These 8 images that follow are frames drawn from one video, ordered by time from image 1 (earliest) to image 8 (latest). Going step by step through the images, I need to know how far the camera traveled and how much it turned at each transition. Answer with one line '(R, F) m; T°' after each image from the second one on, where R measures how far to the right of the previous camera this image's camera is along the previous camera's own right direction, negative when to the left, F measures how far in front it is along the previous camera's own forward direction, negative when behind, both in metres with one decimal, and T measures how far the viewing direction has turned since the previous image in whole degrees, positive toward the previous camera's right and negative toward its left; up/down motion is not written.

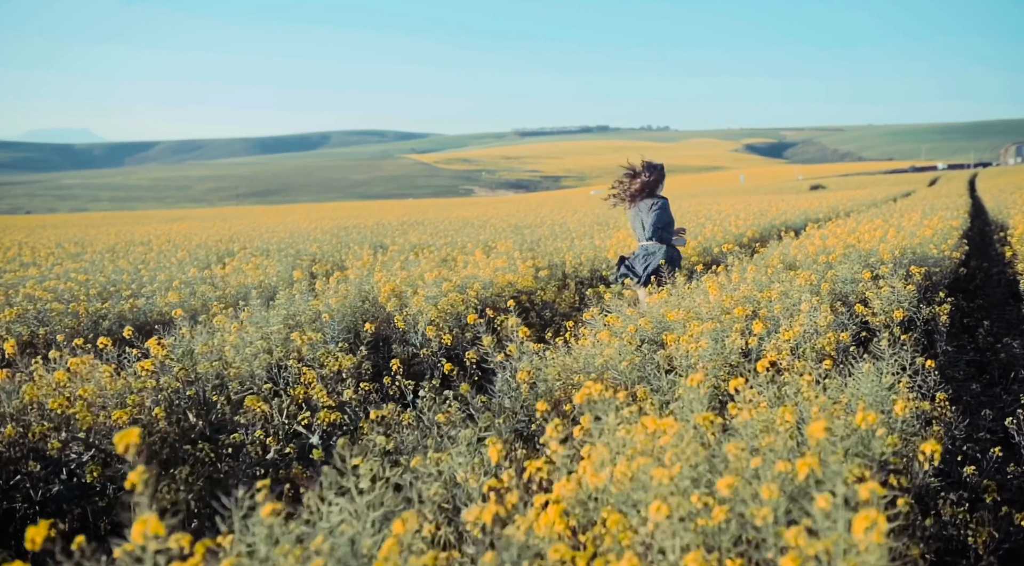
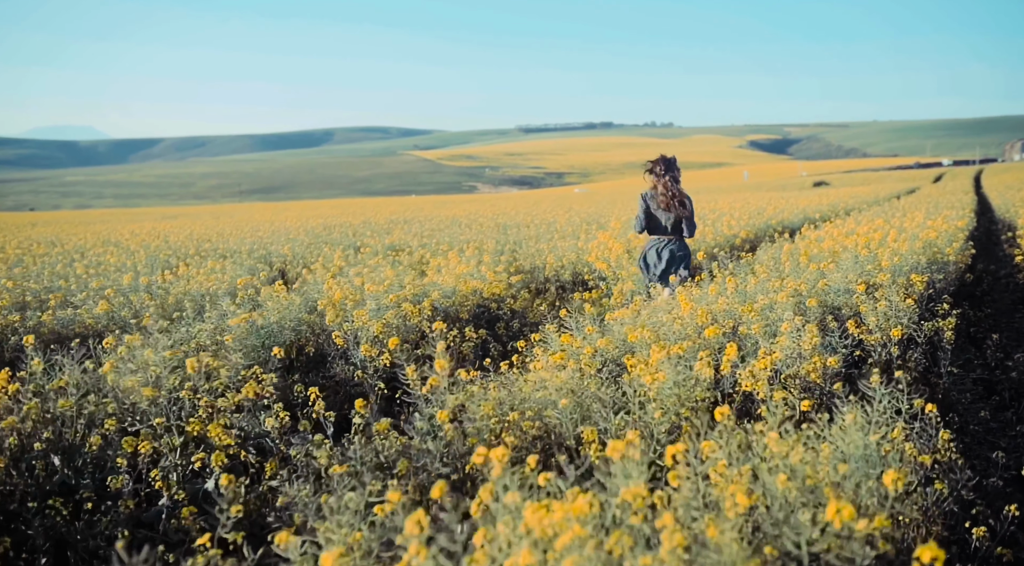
(+0.4, +0.7) m; 0°
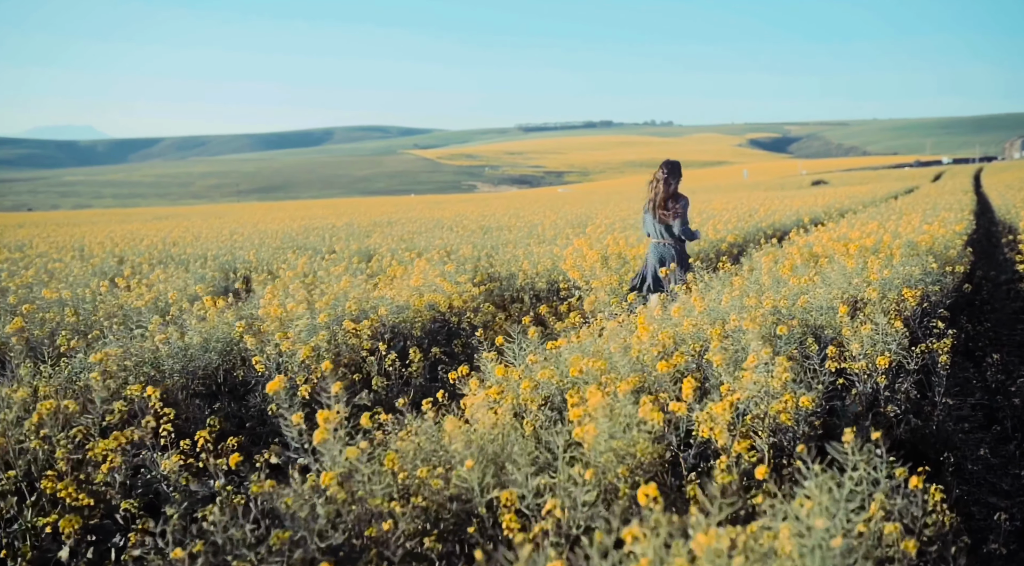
(+0.4, +0.6) m; 0°
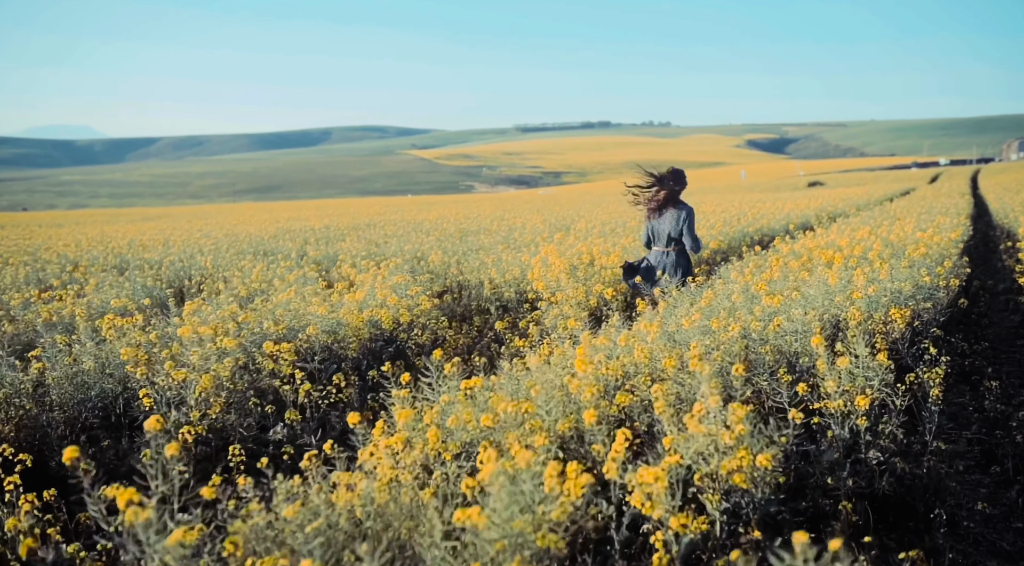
(+0.4, +0.7) m; 0°
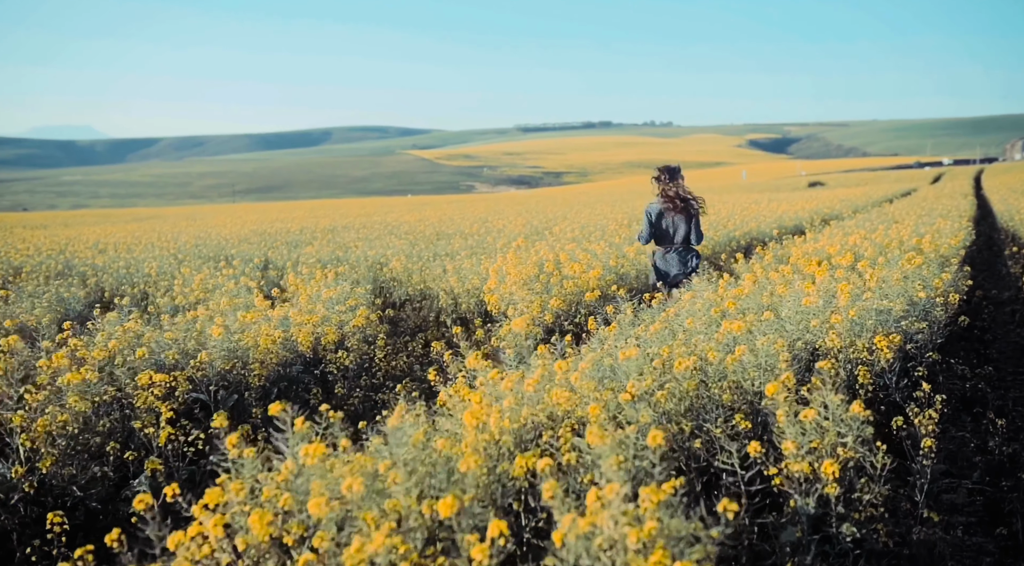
(+0.5, +0.8) m; 0°
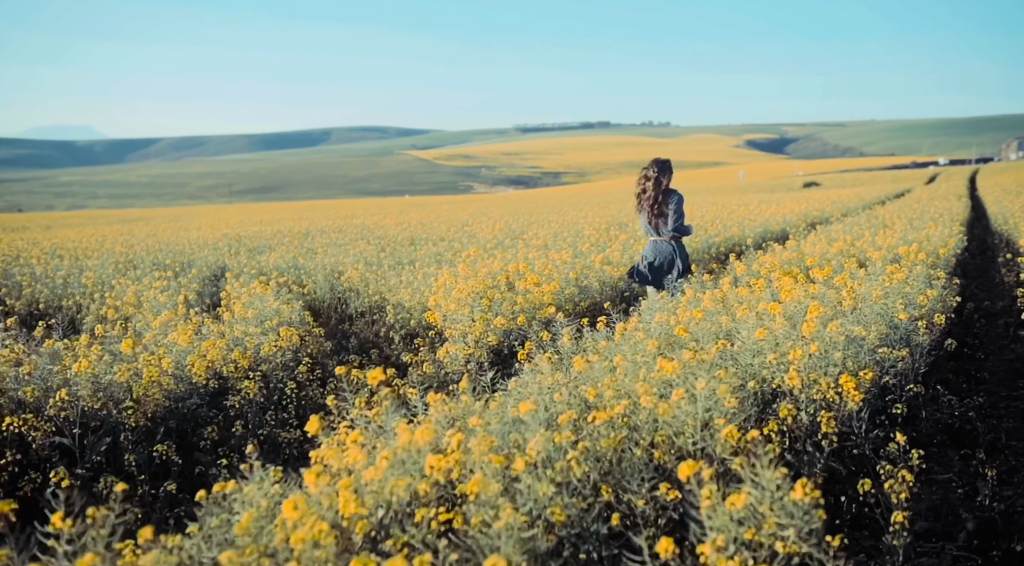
(+0.5, +0.7) m; 0°
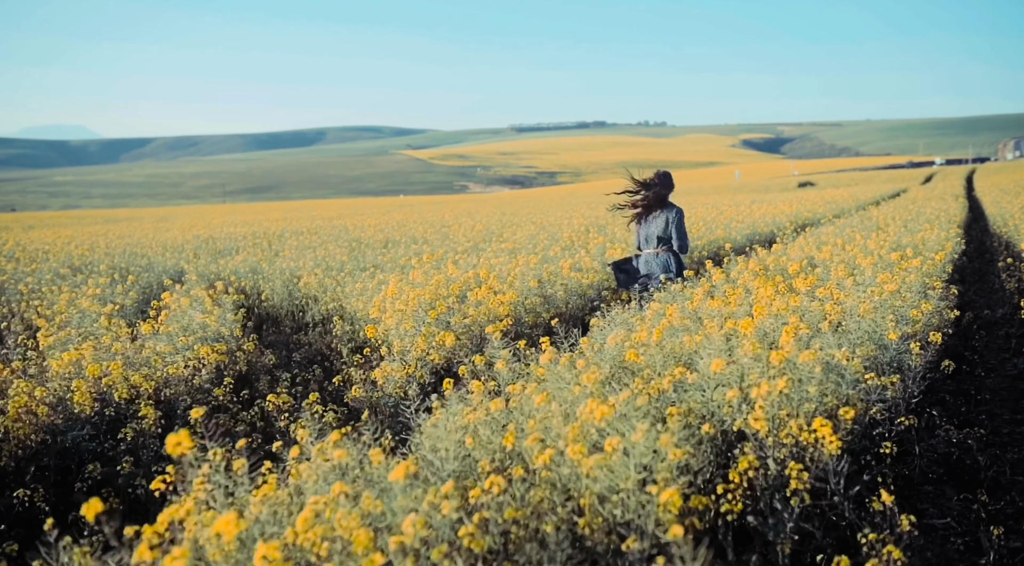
(+0.4, +0.7) m; 0°
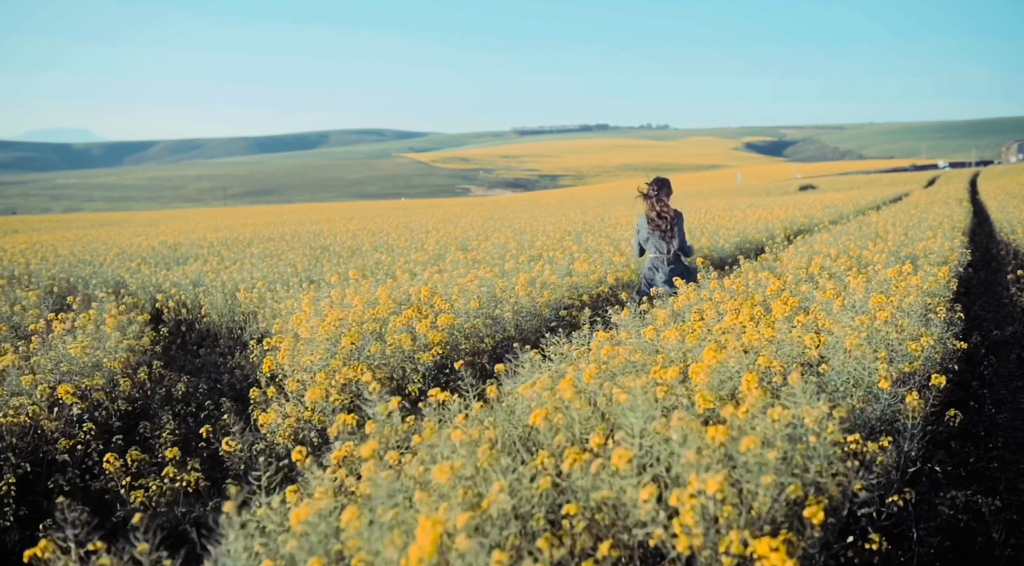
(+0.5, +0.9) m; 0°
